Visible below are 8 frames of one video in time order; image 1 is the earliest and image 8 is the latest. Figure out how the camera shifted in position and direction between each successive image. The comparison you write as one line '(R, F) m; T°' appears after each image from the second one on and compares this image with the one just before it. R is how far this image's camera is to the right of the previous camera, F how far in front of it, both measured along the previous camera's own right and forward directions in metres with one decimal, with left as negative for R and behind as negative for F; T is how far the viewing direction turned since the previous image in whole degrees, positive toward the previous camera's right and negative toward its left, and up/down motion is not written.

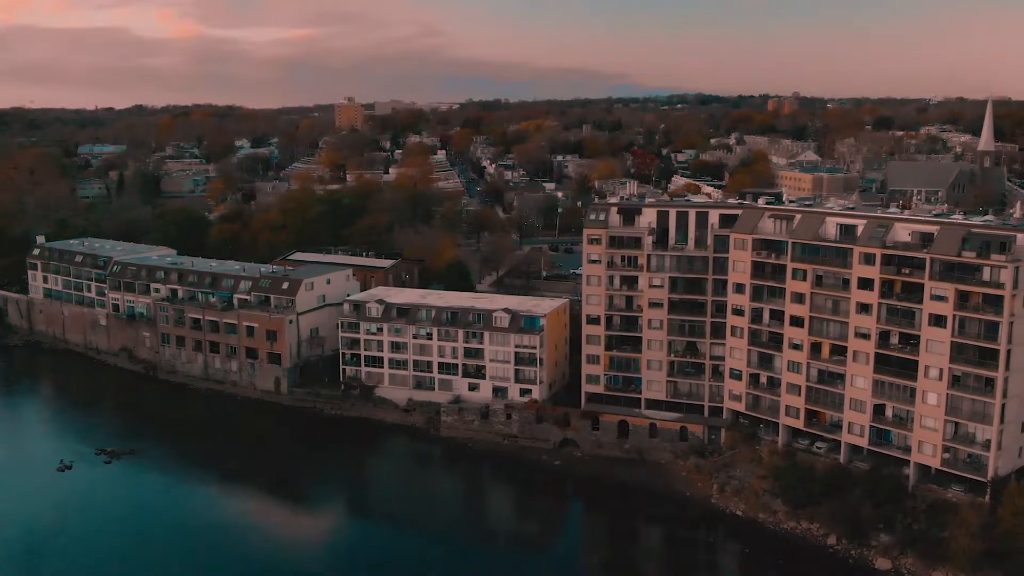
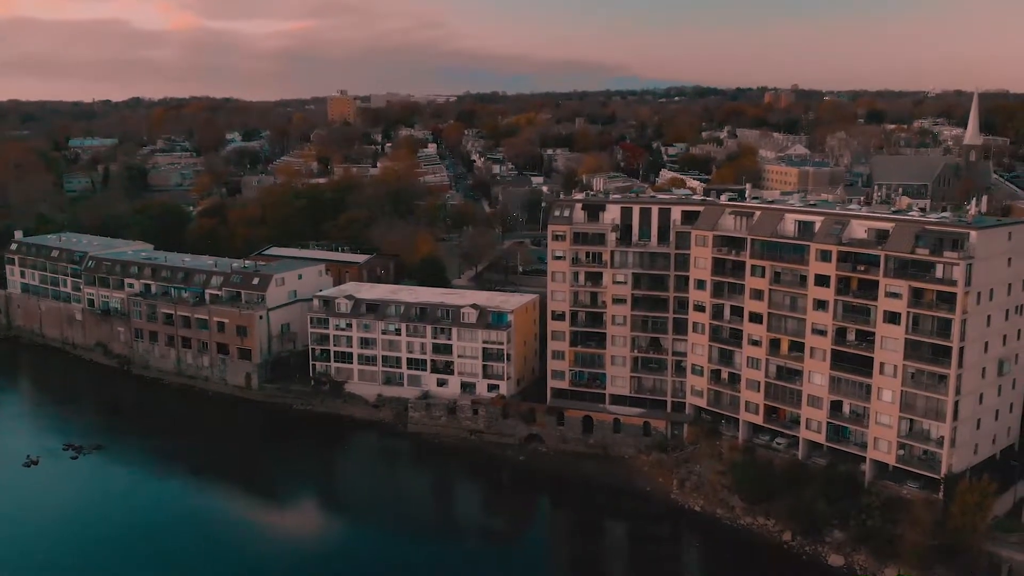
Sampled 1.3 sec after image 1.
(+1.5, 0.0) m; 0°
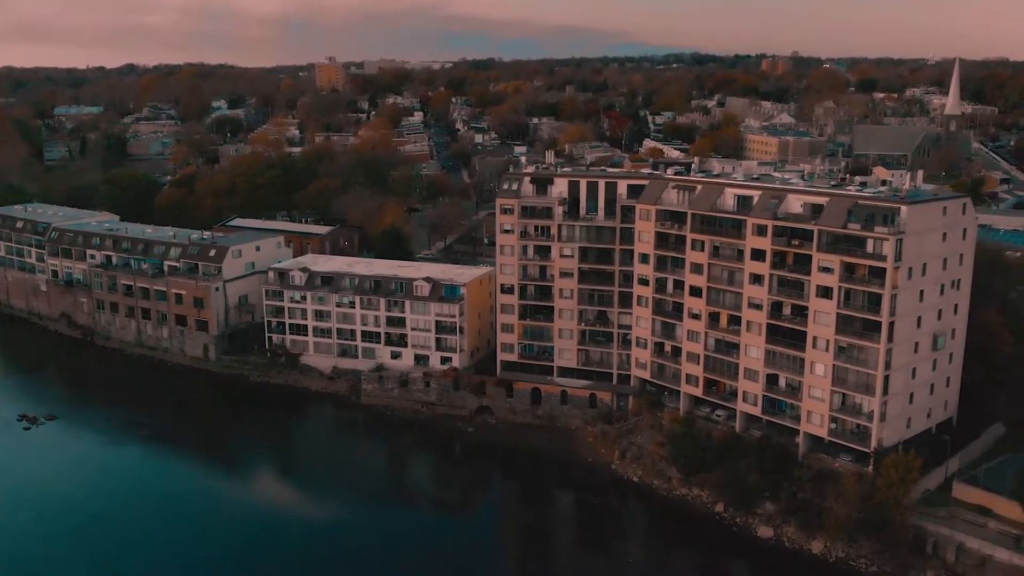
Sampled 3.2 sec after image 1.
(+2.2, -0.1) m; 0°
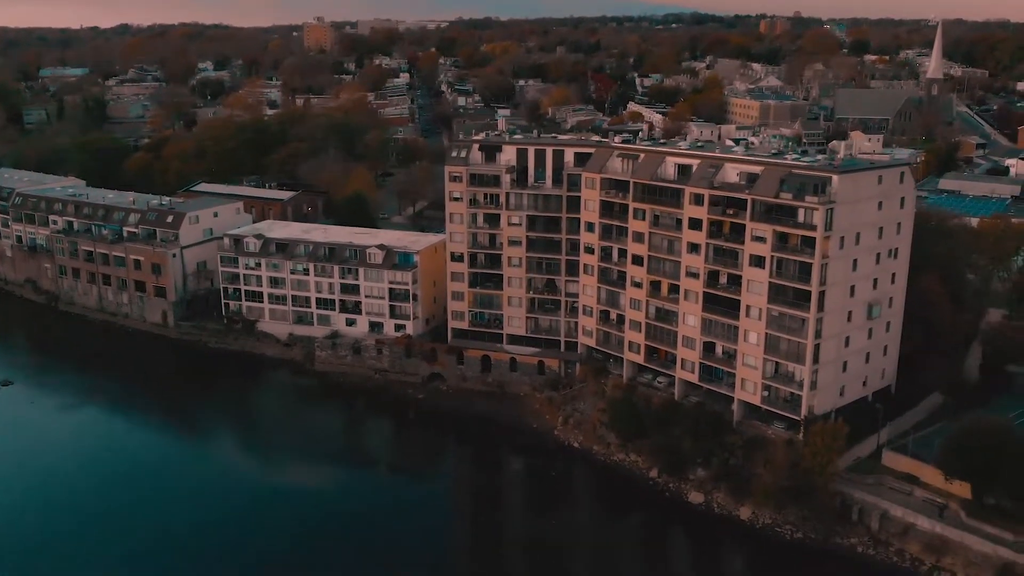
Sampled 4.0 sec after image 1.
(+2.2, -0.1) m; 0°
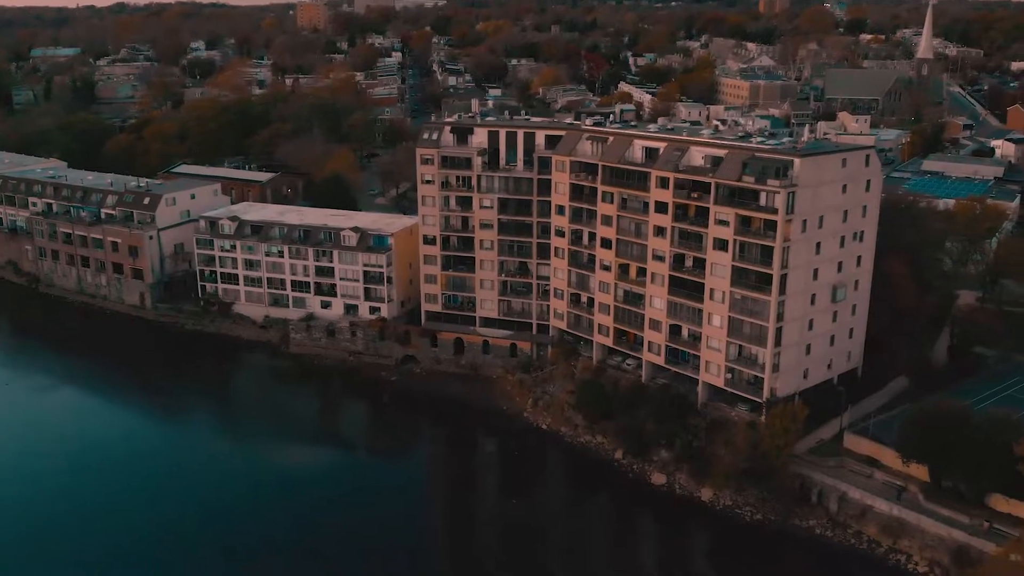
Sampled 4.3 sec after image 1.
(+1.2, -0.1) m; 0°
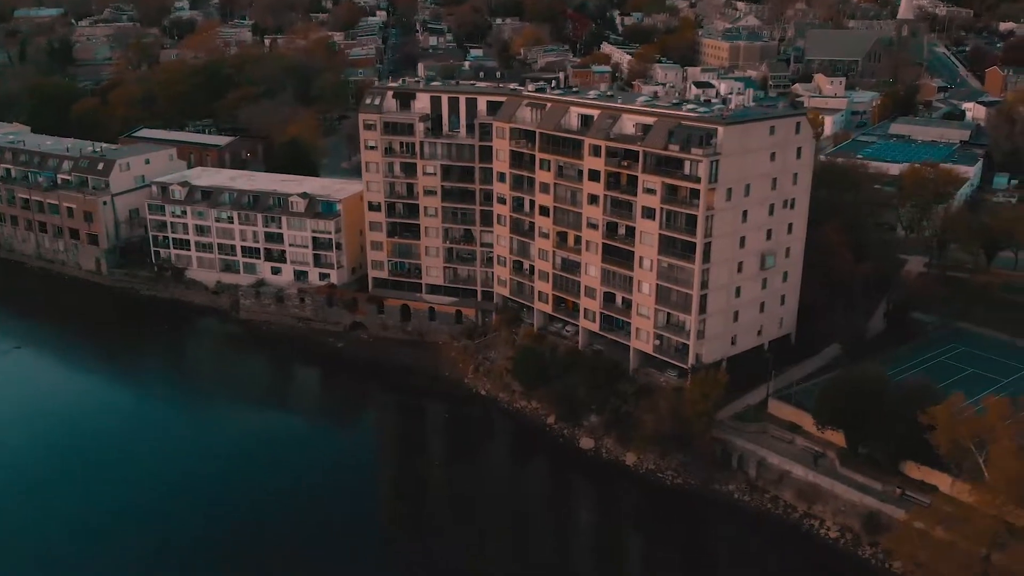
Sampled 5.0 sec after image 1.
(+2.4, -0.2) m; 0°
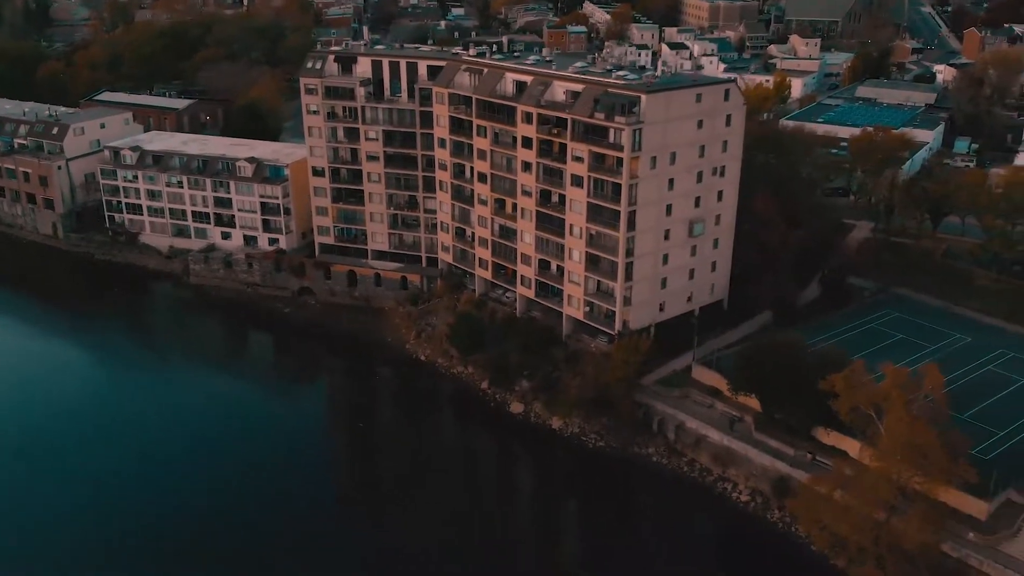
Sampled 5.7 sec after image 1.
(+2.5, -0.3) m; 0°
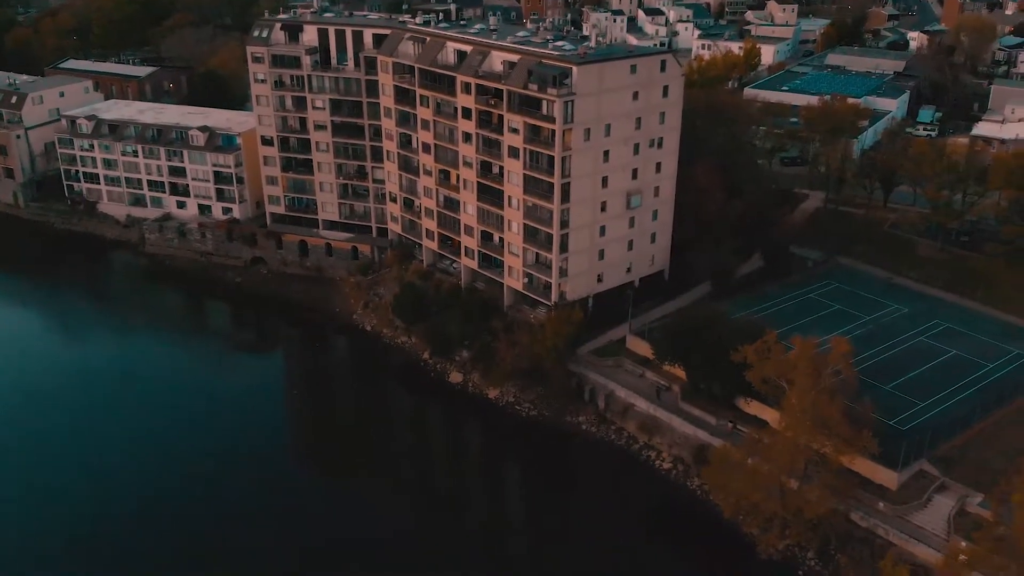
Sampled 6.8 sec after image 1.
(+2.2, -0.2) m; 0°
